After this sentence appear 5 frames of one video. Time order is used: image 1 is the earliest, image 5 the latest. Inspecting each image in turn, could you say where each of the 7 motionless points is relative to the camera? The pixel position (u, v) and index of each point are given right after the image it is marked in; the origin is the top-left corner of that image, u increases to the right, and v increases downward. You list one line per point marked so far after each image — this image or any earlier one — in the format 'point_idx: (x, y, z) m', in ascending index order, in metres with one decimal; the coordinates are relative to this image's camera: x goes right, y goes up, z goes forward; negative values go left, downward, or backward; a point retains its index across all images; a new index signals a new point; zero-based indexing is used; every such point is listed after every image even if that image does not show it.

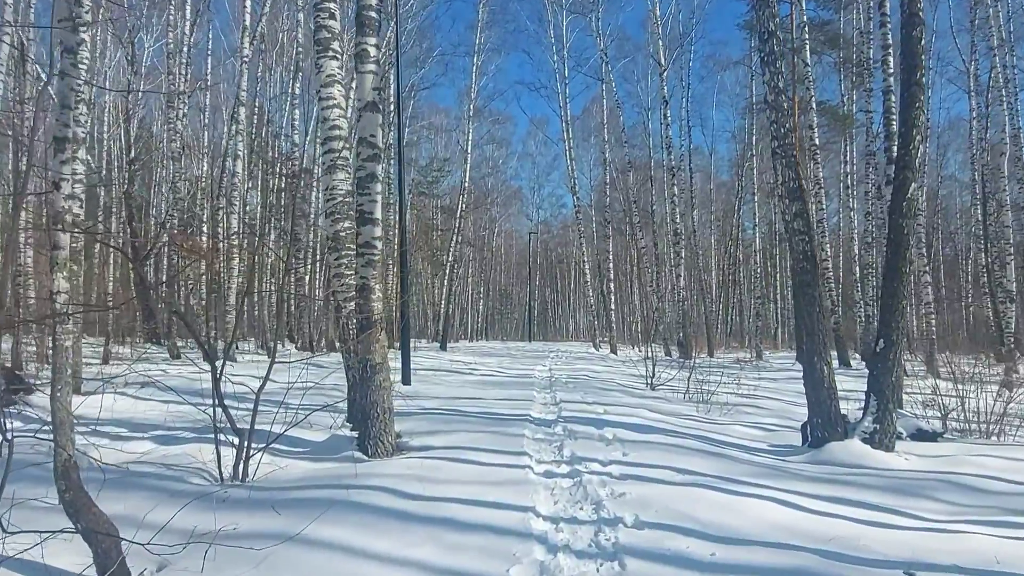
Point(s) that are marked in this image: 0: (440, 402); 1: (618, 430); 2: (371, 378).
0: (-0.8, -1.3, +8.2) m
1: (+0.8, -1.1, +5.9) m
2: (-1.0, -0.7, +5.2) m
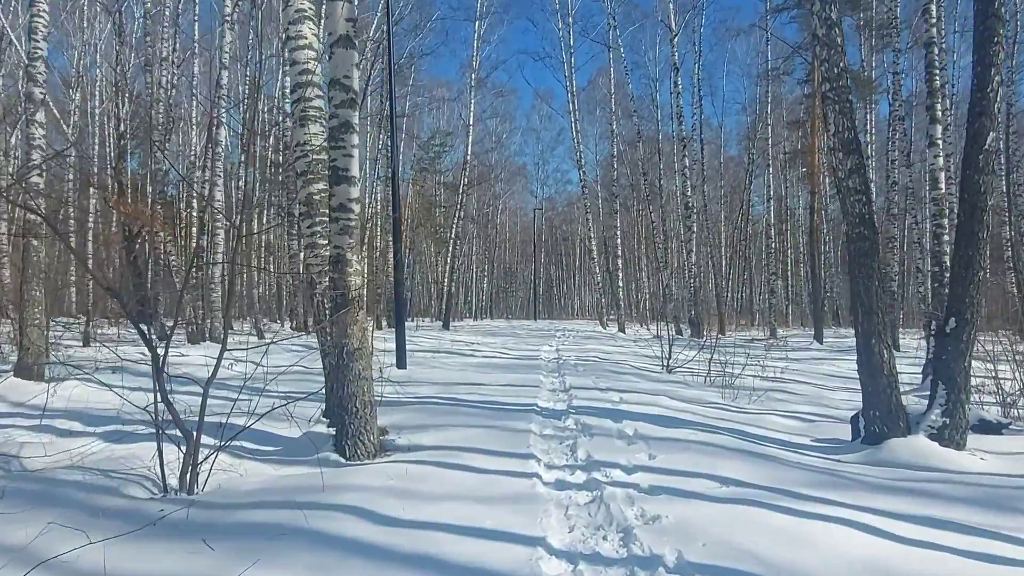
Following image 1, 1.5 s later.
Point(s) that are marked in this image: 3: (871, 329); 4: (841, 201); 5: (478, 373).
0: (-0.8, -1.0, +7.4) m
1: (+0.9, -0.9, +5.1) m
2: (-1.0, -0.5, +4.4) m
3: (+2.3, -0.3, +4.8) m
4: (+2.2, +0.6, +4.9) m
5: (-0.4, -1.0, +8.7) m
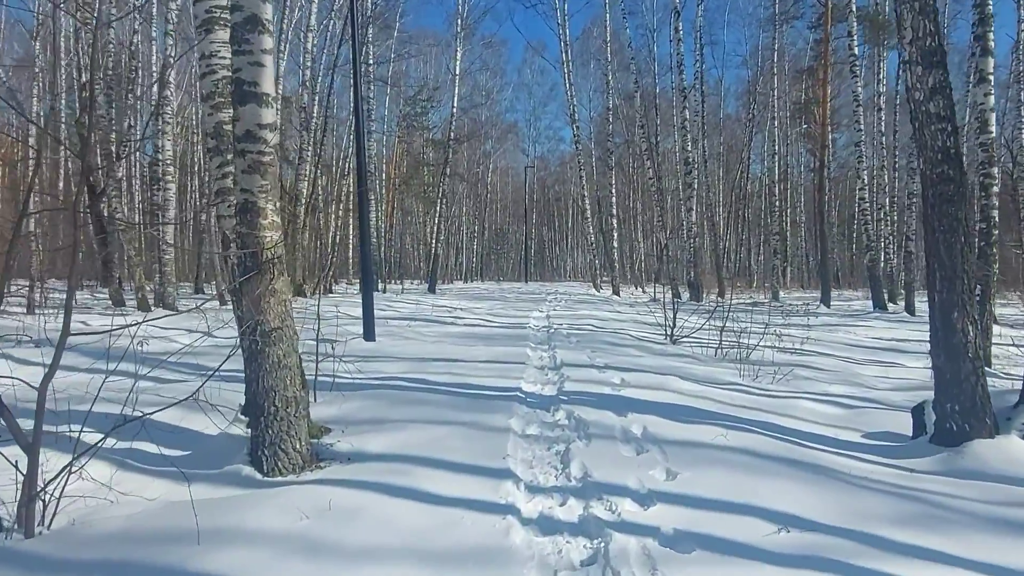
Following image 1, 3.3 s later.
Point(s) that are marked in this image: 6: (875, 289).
0: (-0.9, -0.7, +6.3) m
1: (+0.7, -0.7, +4.0) m
2: (-1.1, -0.3, +3.3) m
3: (+2.2, -0.1, +3.7) m
4: (+2.0, +0.8, +3.7) m
5: (-0.6, -0.6, +7.7) m
6: (+7.5, -0.1, +15.3) m
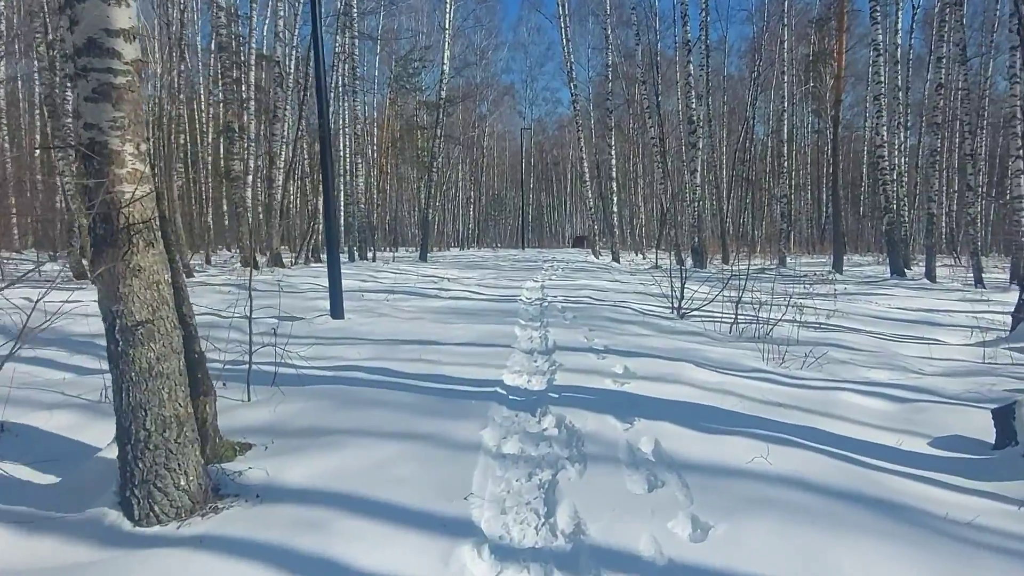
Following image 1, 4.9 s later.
0: (-1.0, -0.5, +5.4) m
1: (+0.6, -0.6, +3.1) m
2: (-1.2, -0.2, +2.4) m
3: (+2.1, +0.1, +2.7) m
4: (+1.9, +0.9, +2.7) m
5: (-0.7, -0.3, +6.7) m
6: (+7.4, +0.6, +14.4) m
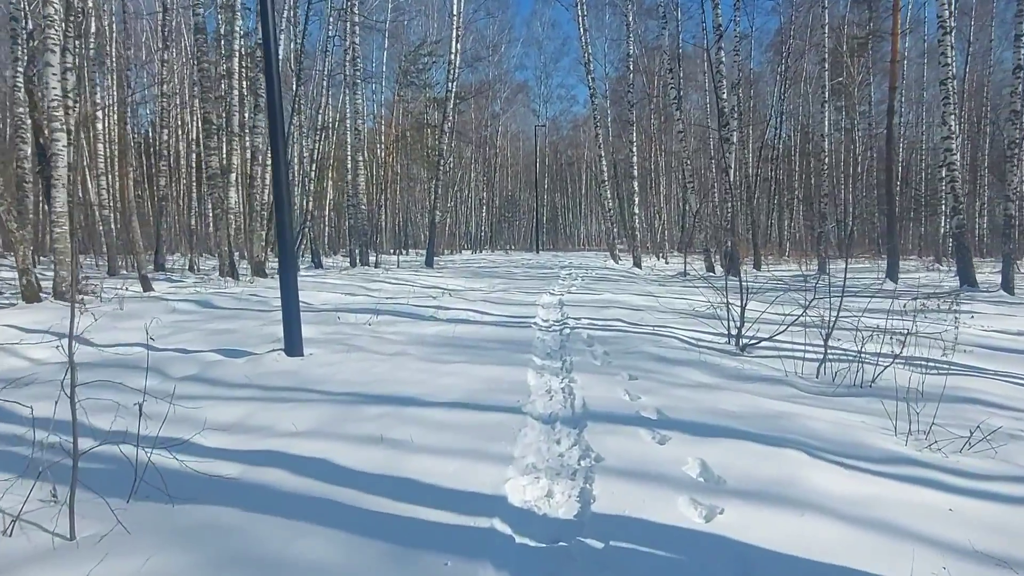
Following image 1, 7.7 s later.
0: (-1.0, -0.6, +3.7) m
1: (+0.6, -0.8, +1.4) m
2: (-1.2, -0.4, +0.7) m
3: (+2.1, -0.1, +1.0) m
4: (+1.9, +0.7, +1.0) m
5: (-0.6, -0.5, +5.1) m
6: (+7.6, +0.4, +12.6) m
